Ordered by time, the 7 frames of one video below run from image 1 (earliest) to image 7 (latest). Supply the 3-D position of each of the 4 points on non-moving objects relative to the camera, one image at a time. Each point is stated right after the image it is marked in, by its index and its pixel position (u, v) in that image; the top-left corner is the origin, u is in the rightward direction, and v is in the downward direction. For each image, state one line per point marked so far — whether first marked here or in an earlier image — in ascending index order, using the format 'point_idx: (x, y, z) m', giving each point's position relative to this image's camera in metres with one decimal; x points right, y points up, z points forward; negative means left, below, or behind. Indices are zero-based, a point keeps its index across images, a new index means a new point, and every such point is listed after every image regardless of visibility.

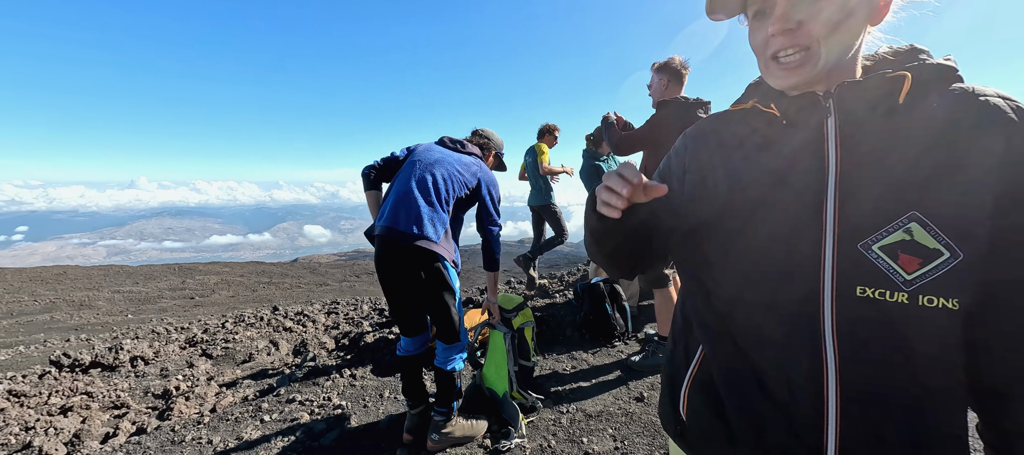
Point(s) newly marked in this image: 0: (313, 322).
0: (-5.1, -2.4, +10.1) m
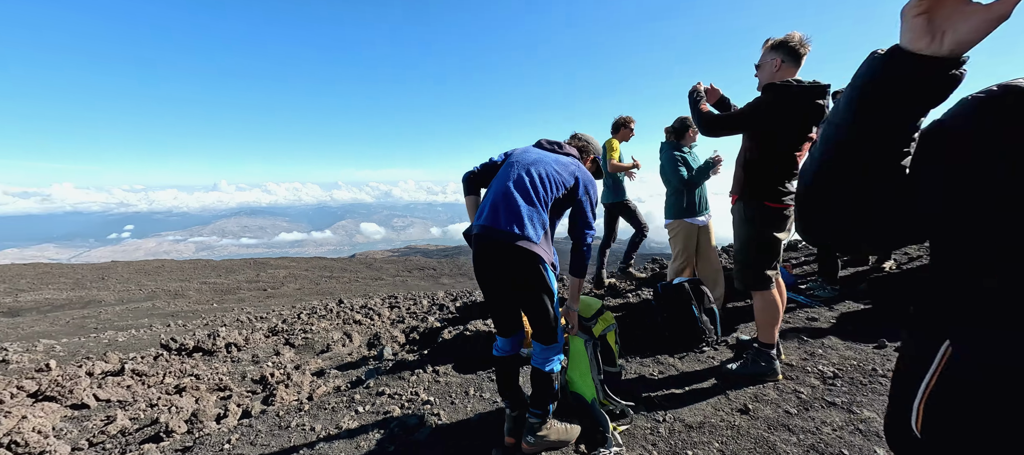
0: (-3.5, -2.3, +10.6) m
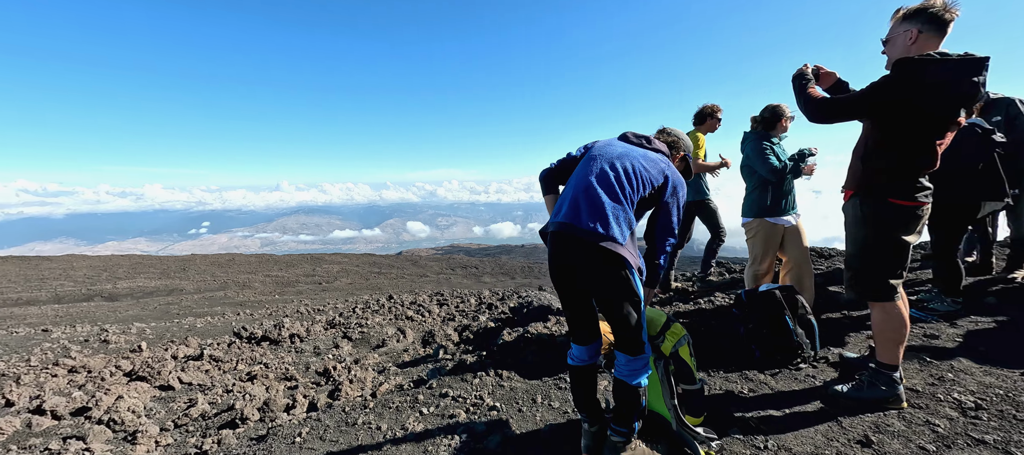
0: (-2.2, -2.3, +10.7) m
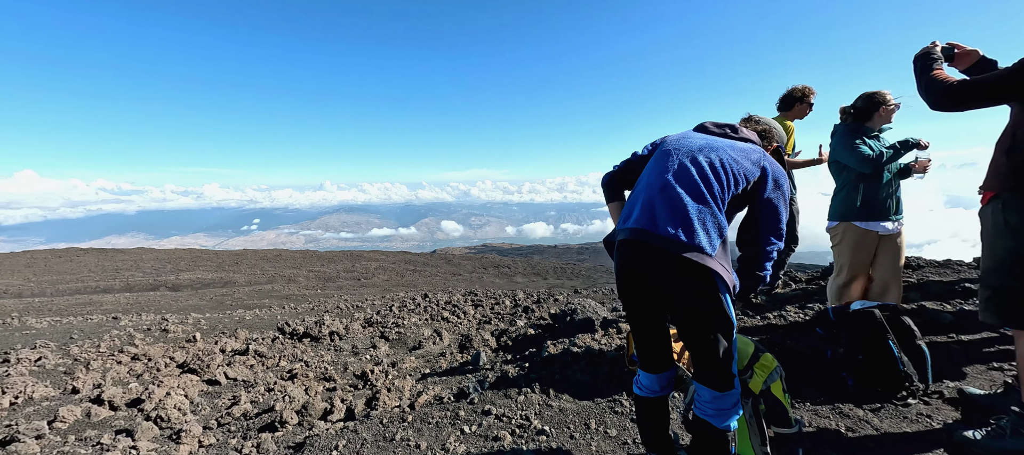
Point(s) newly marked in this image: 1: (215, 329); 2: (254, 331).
0: (-1.2, -2.3, +10.6) m
1: (-10.8, -3.7, +14.5) m
2: (-8.8, -3.5, +13.5) m
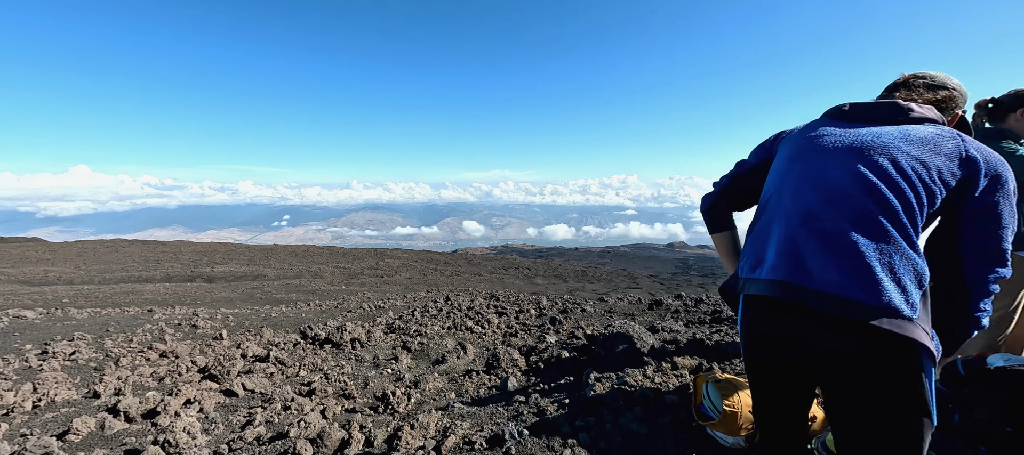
0: (-0.5, -2.5, +10.2) m
1: (-9.9, -3.6, +14.6) m
2: (-7.9, -3.5, +13.5) m
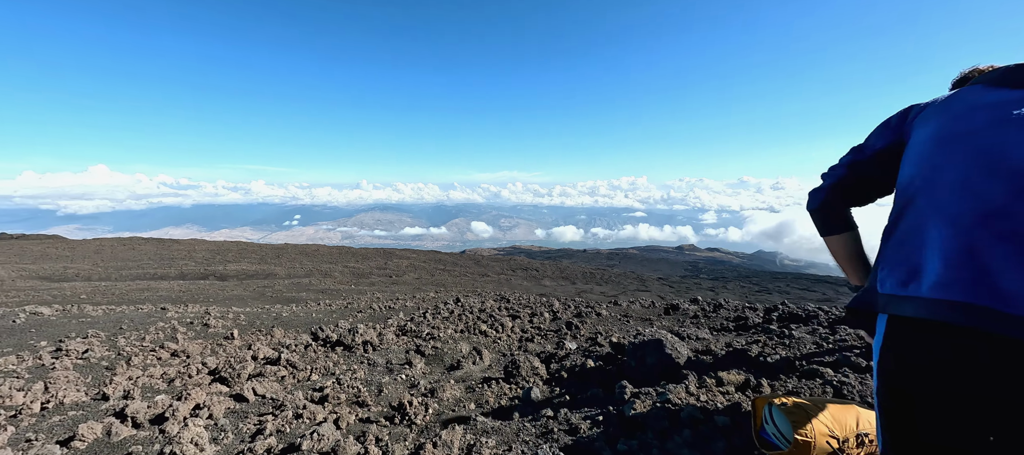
0: (-0.2, -2.5, +10.0) m
1: (-9.5, -3.6, +14.5) m
2: (-7.5, -3.5, +13.4) m
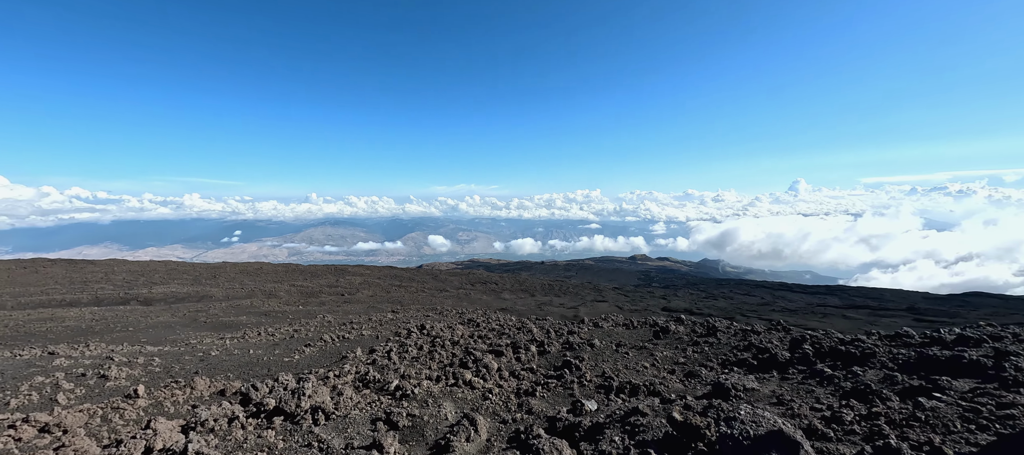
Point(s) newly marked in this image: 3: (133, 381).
0: (-0.4, -3.0, +8.2) m
1: (-10.1, -4.3, +11.7) m
2: (-8.0, -4.2, +10.8) m
3: (-10.1, -4.2, +10.5) m
